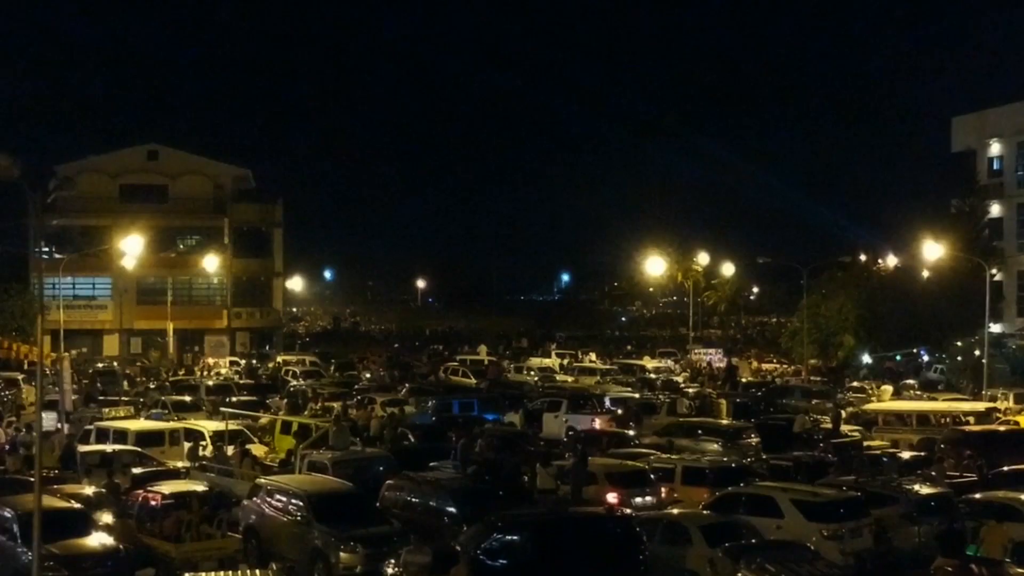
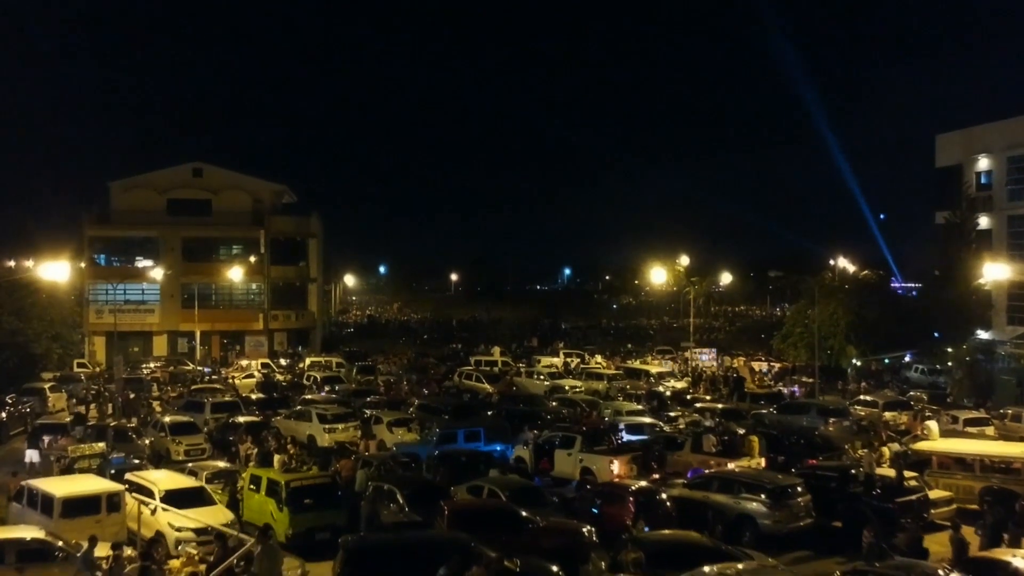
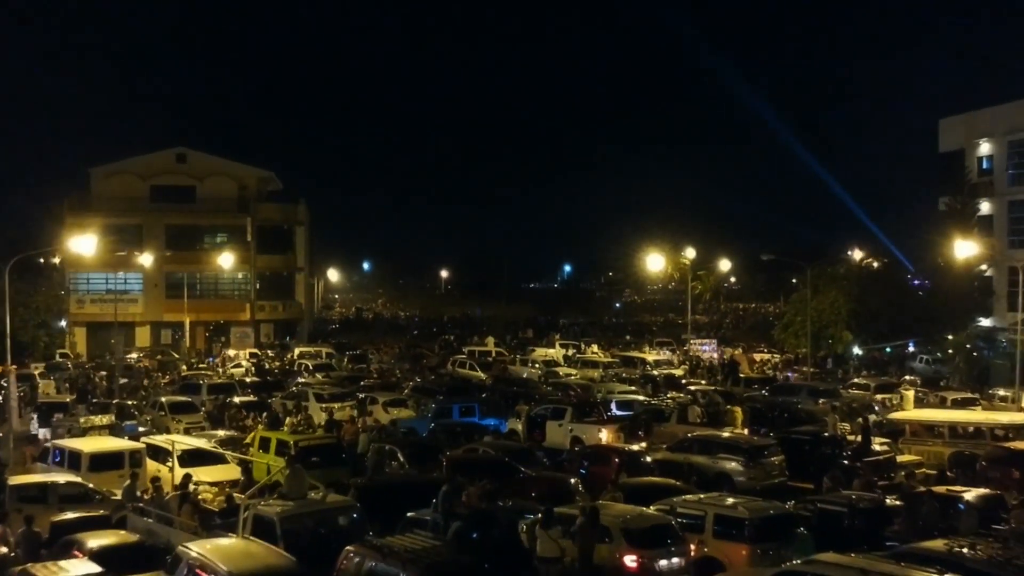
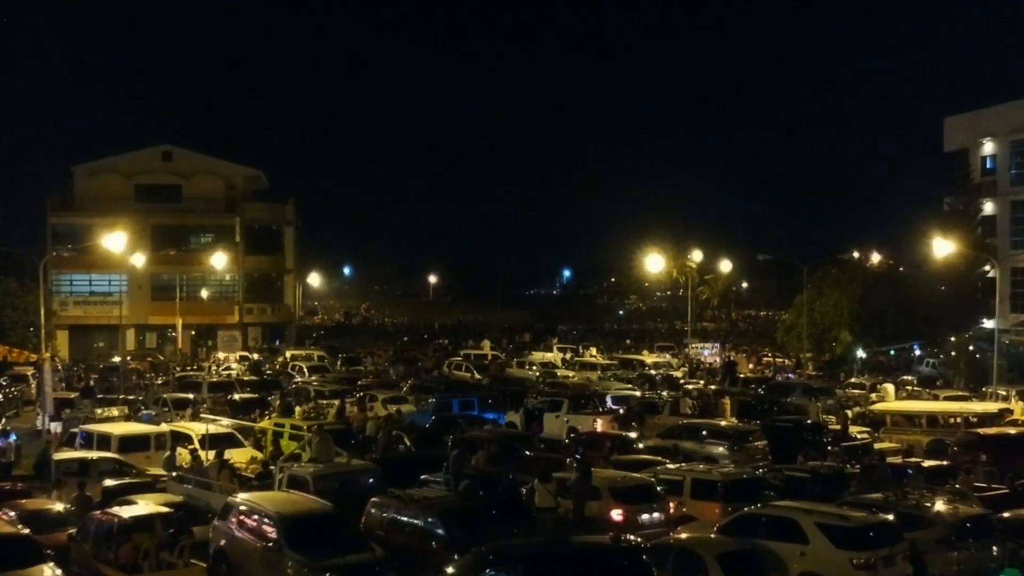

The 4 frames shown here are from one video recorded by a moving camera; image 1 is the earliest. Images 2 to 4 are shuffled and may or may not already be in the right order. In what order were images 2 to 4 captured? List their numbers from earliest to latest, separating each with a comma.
4, 3, 2
